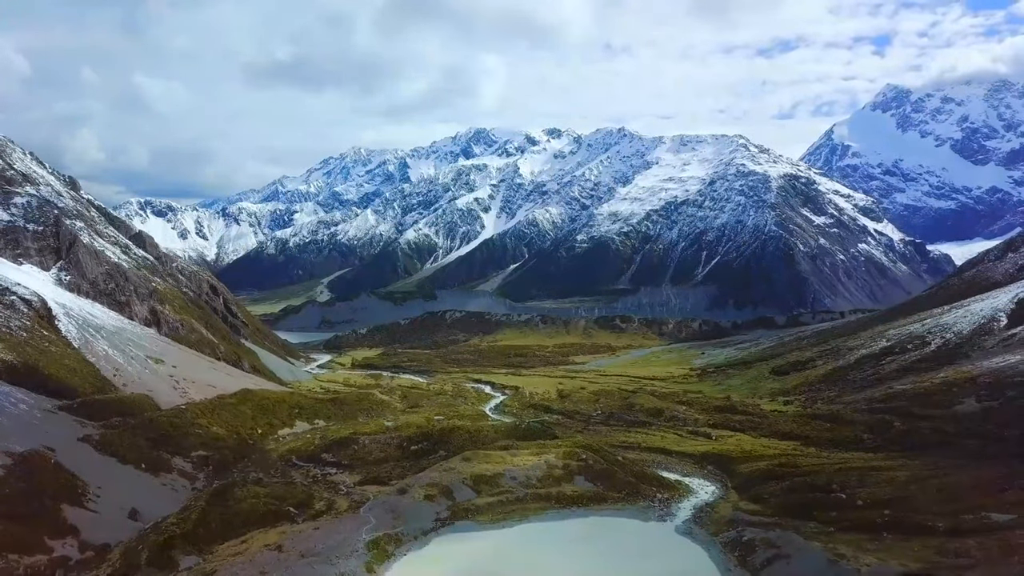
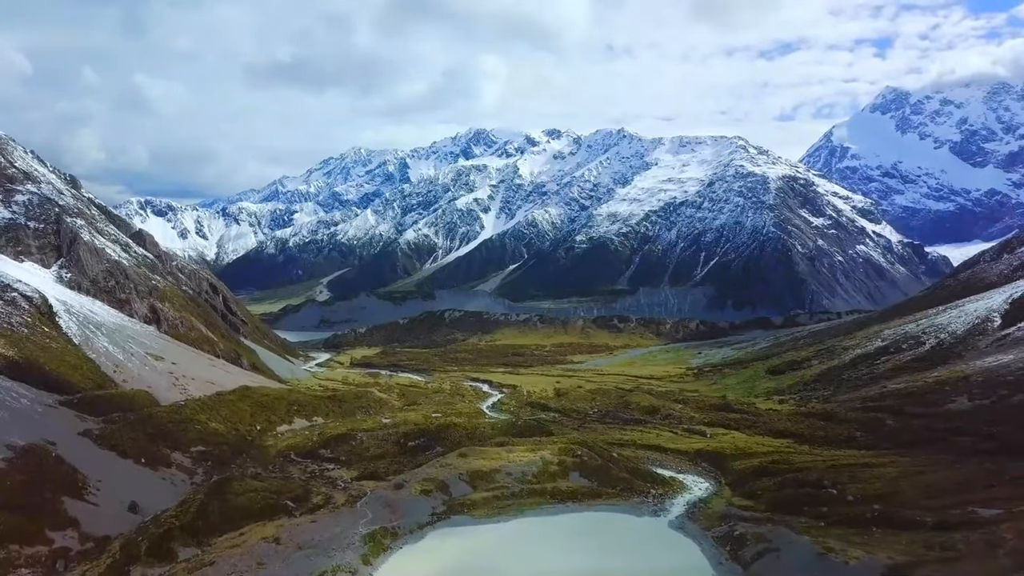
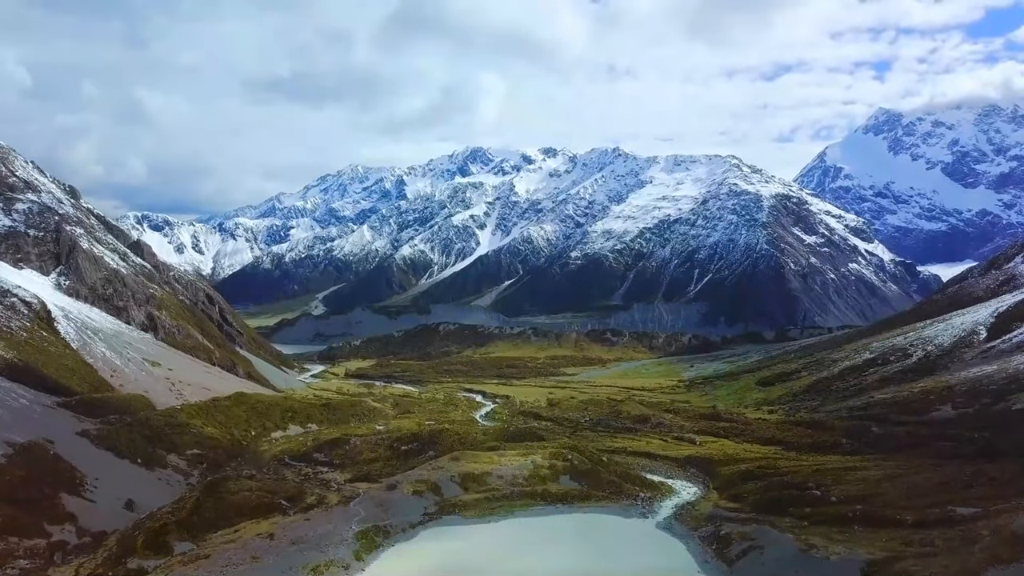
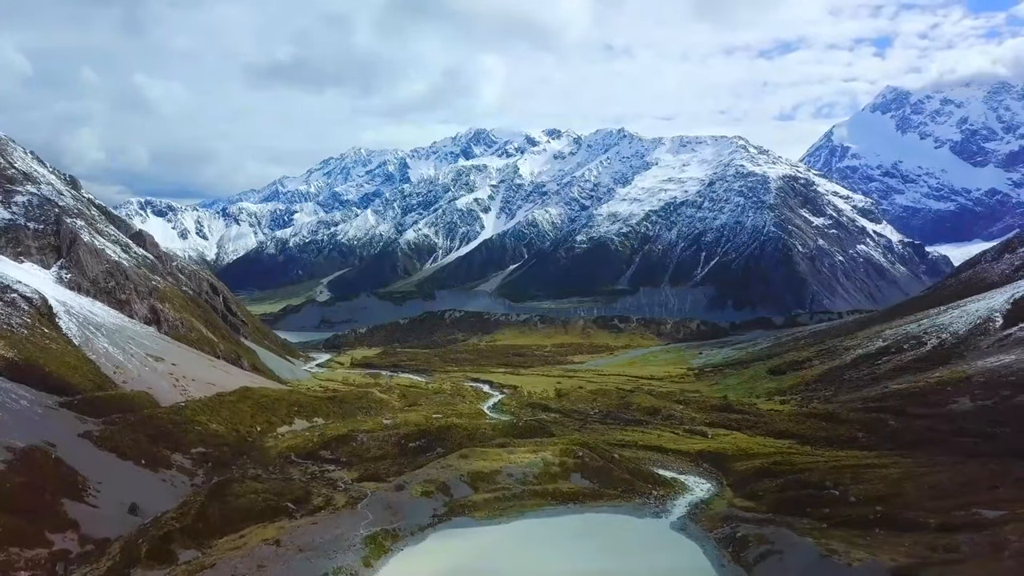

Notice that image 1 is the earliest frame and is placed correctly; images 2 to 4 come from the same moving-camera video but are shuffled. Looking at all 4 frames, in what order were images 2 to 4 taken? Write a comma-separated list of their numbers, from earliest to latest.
4, 2, 3
